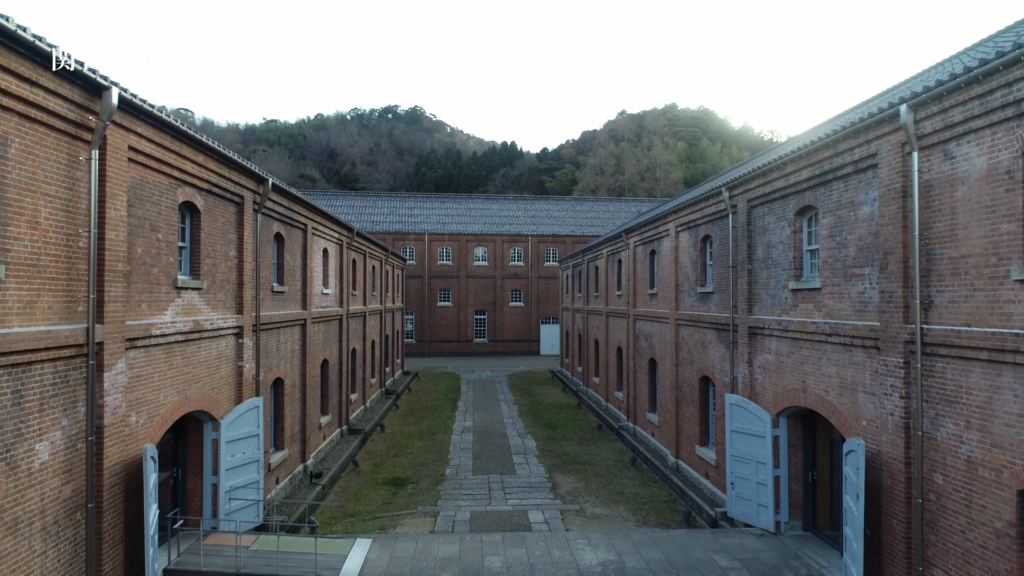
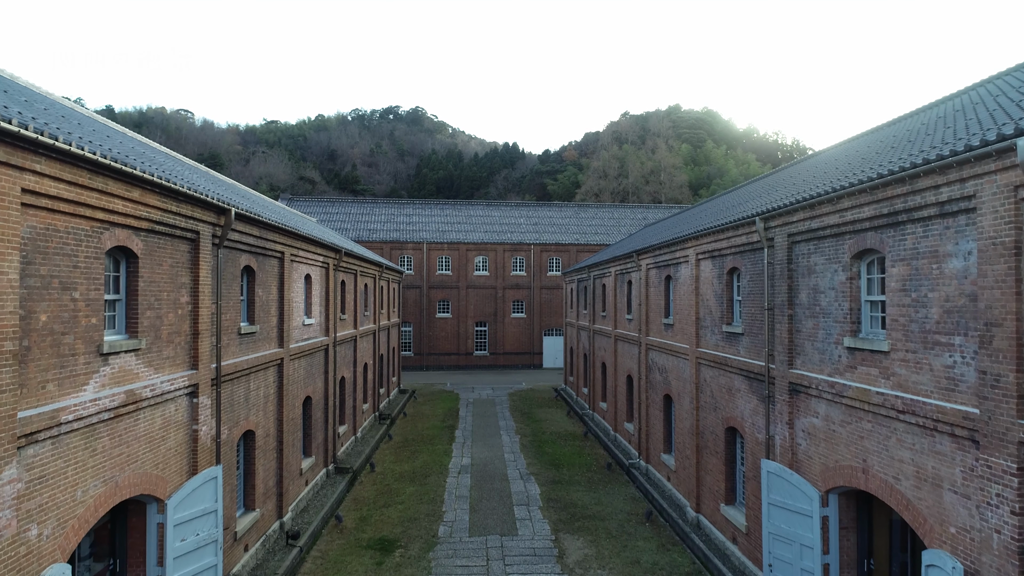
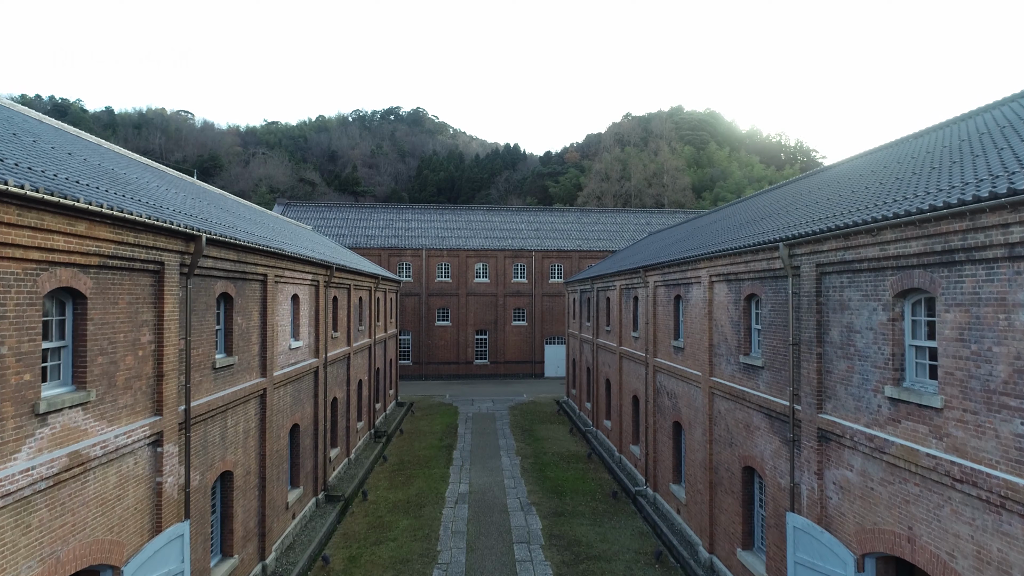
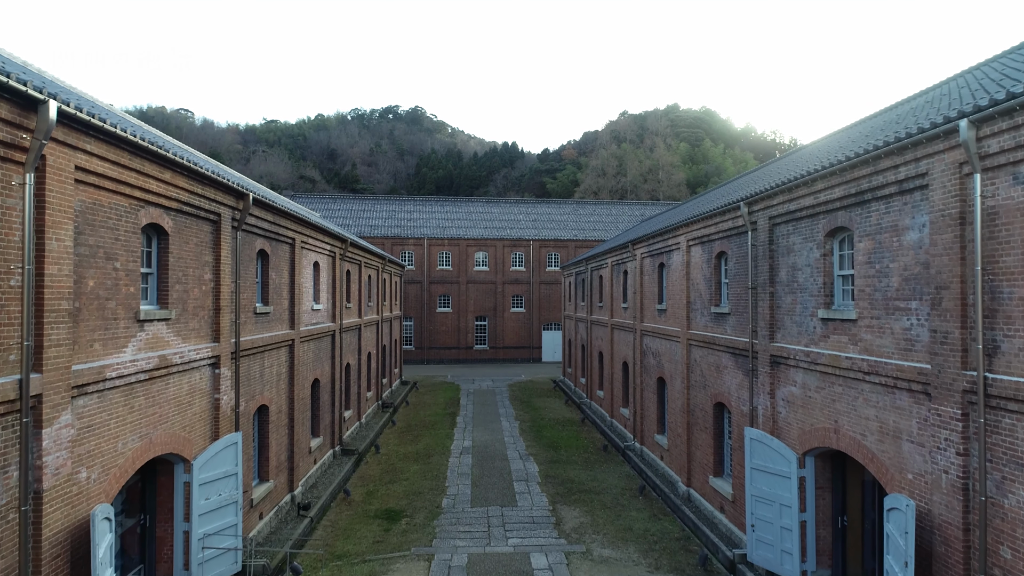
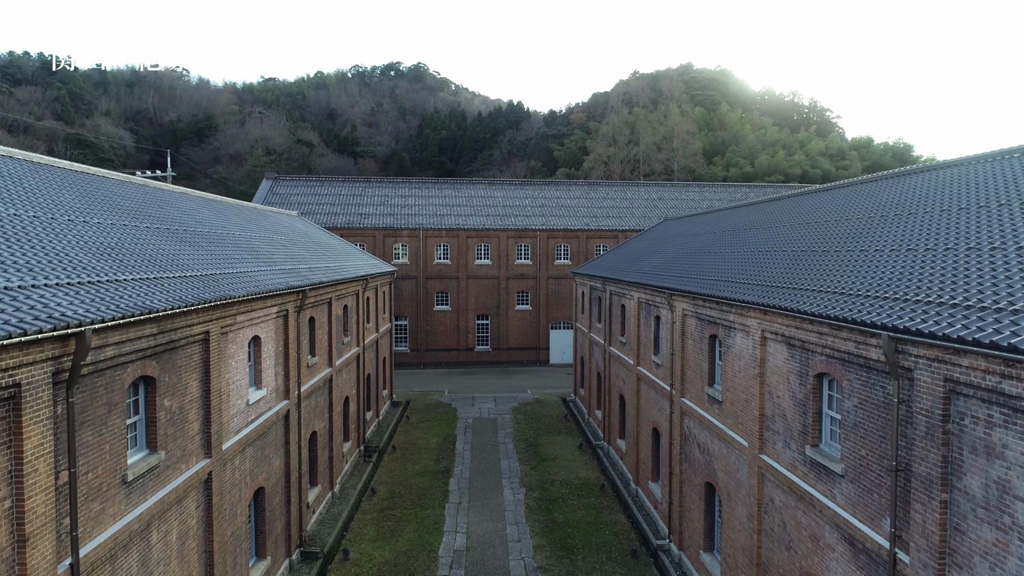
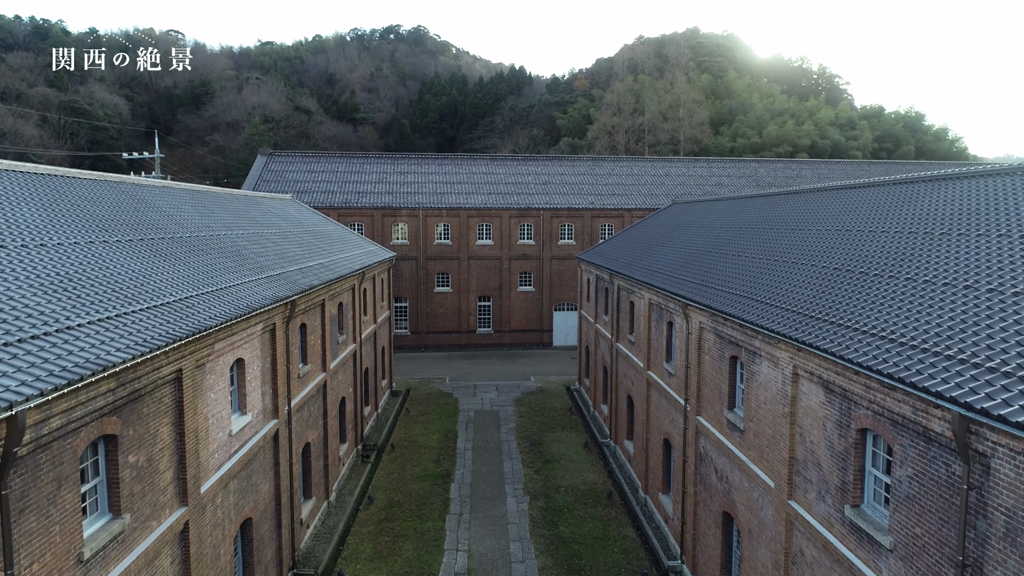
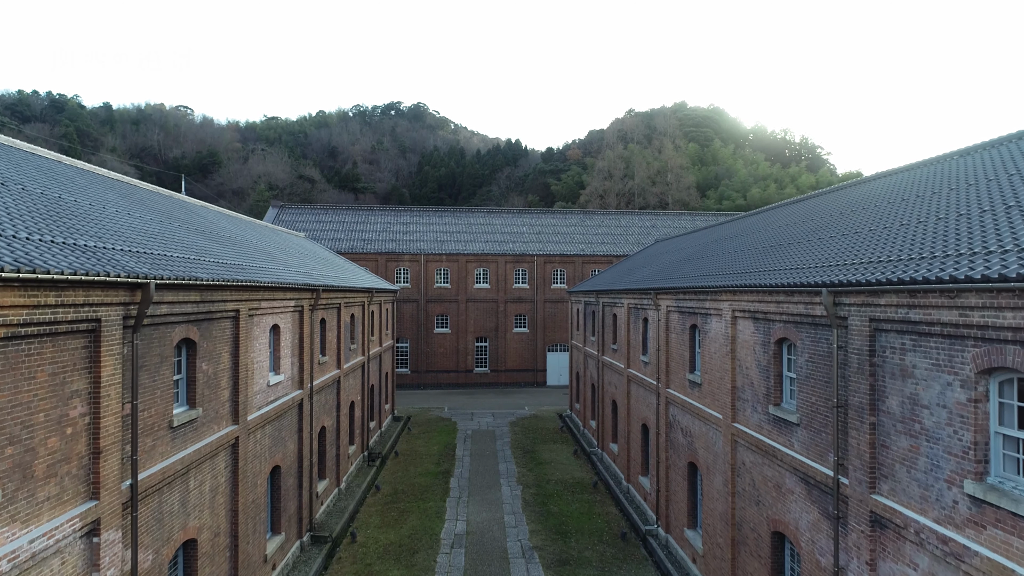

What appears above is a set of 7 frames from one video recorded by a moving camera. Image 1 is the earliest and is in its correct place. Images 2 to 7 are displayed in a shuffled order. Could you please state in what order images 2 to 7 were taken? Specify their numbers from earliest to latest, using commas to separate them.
4, 2, 3, 7, 5, 6
